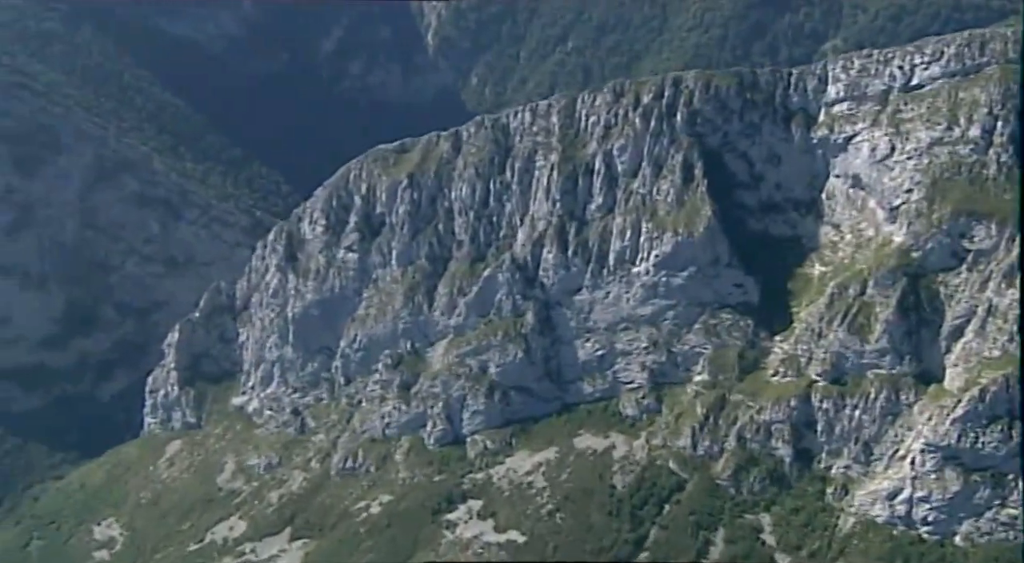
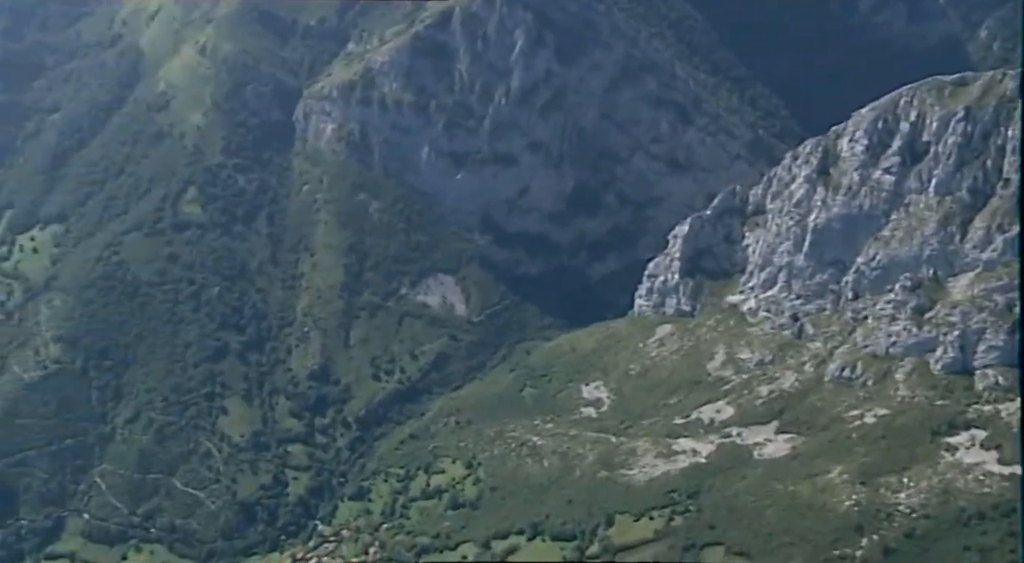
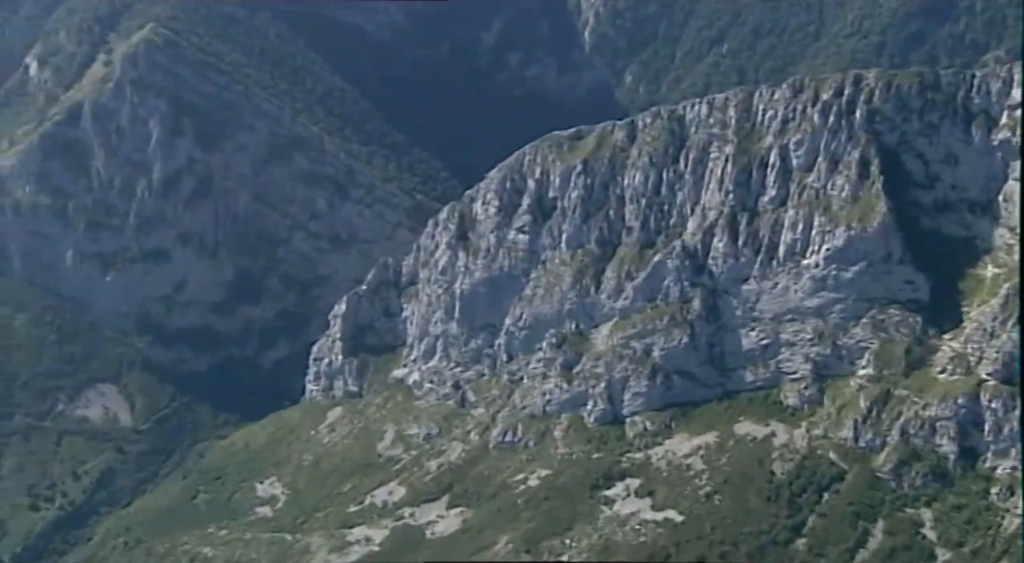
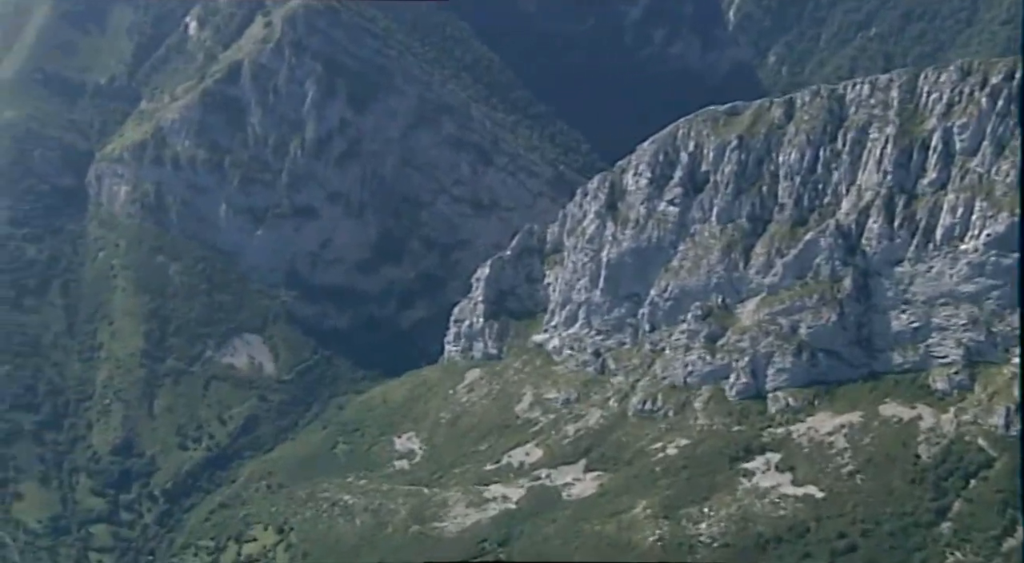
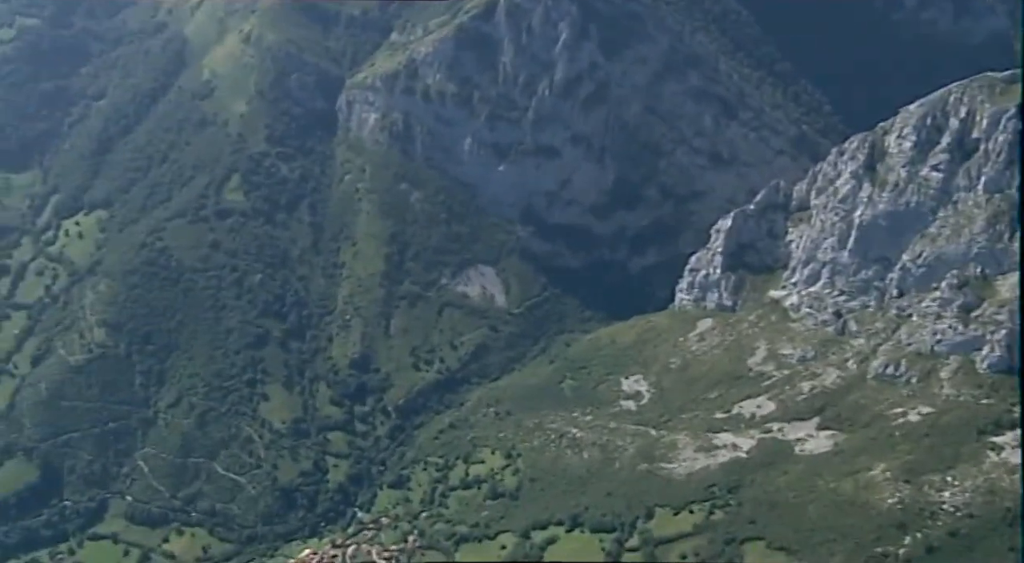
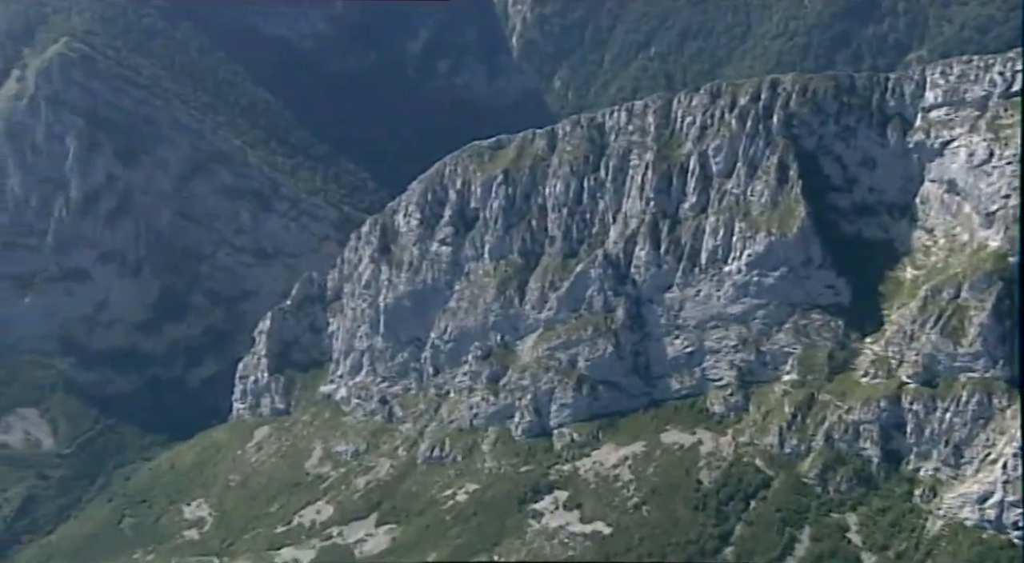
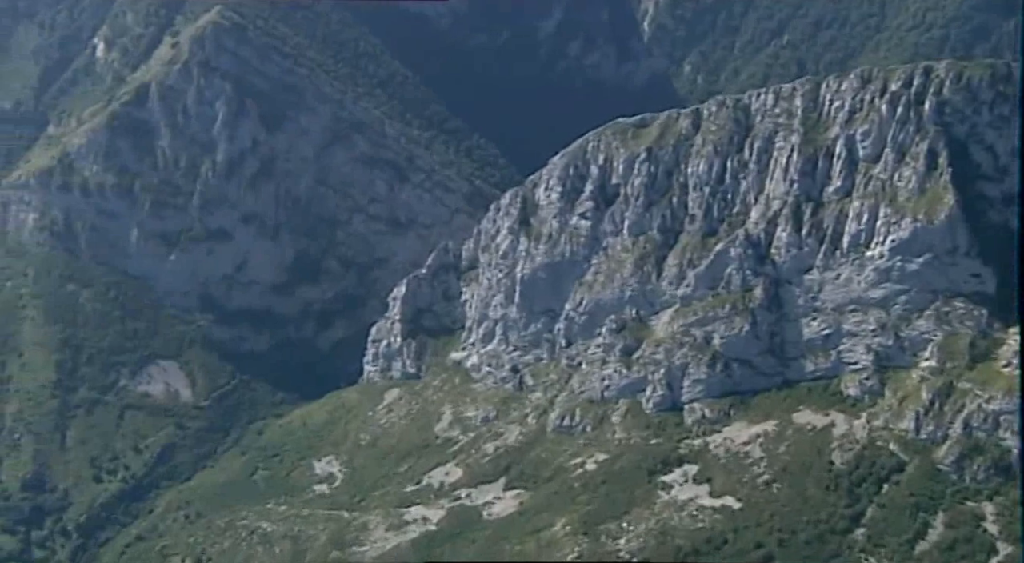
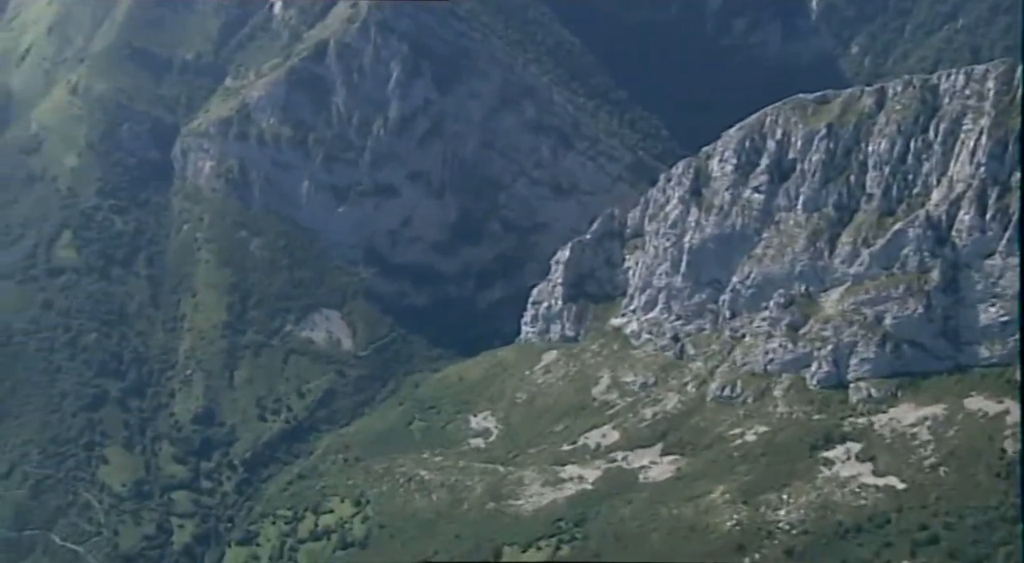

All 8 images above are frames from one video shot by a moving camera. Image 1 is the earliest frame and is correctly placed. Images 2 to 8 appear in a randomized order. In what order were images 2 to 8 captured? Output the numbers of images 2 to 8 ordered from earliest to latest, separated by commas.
6, 3, 7, 4, 8, 2, 5
